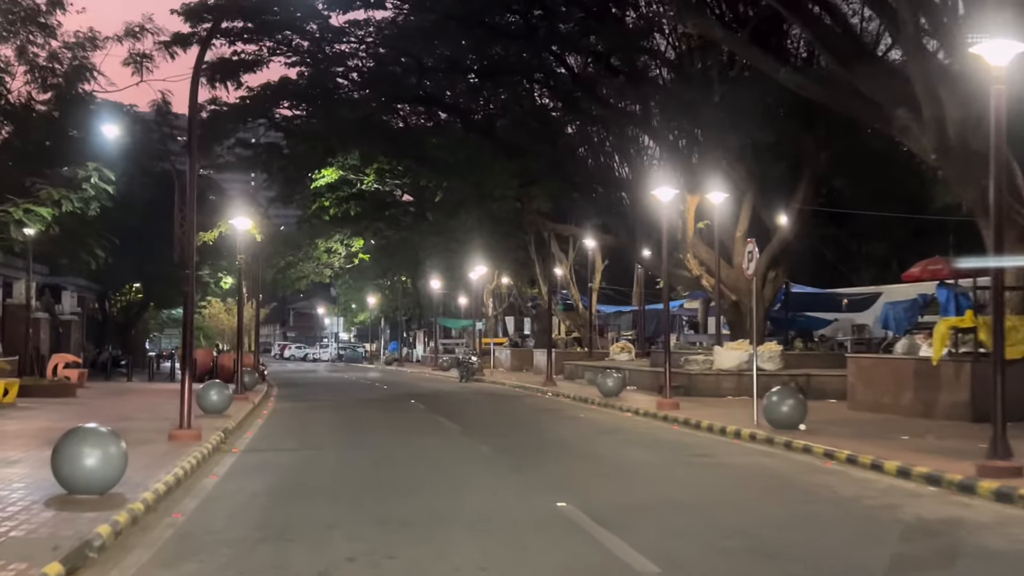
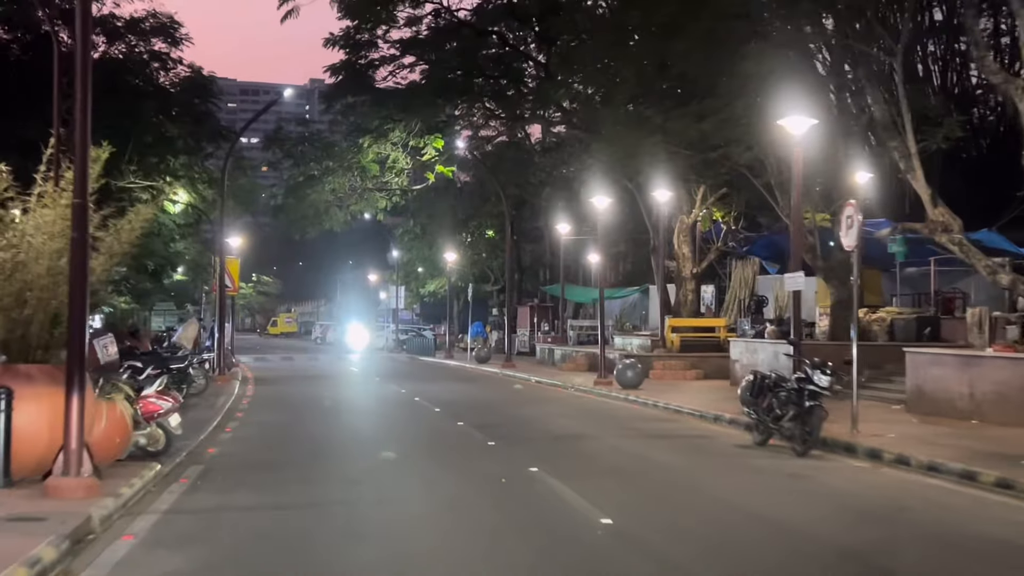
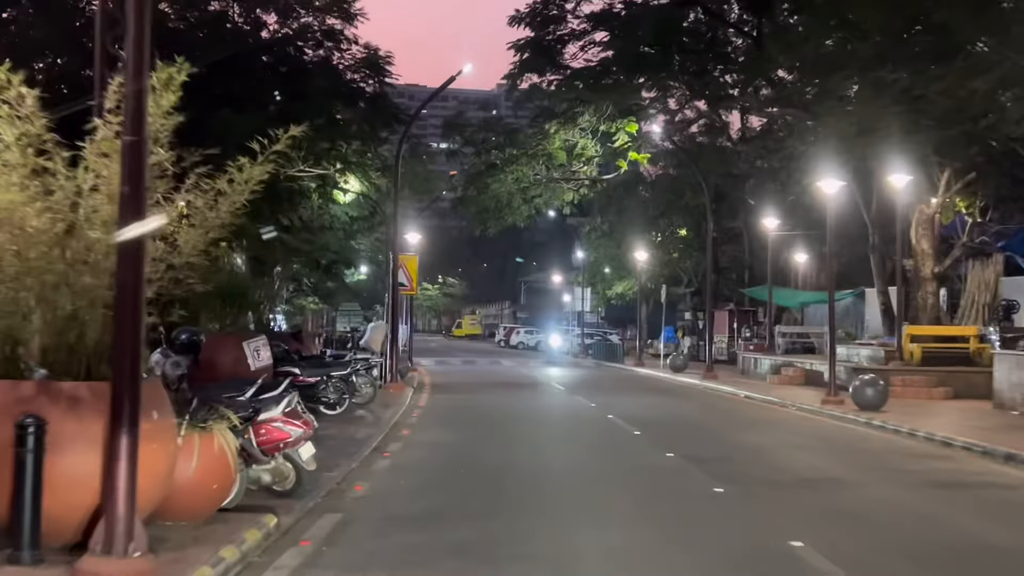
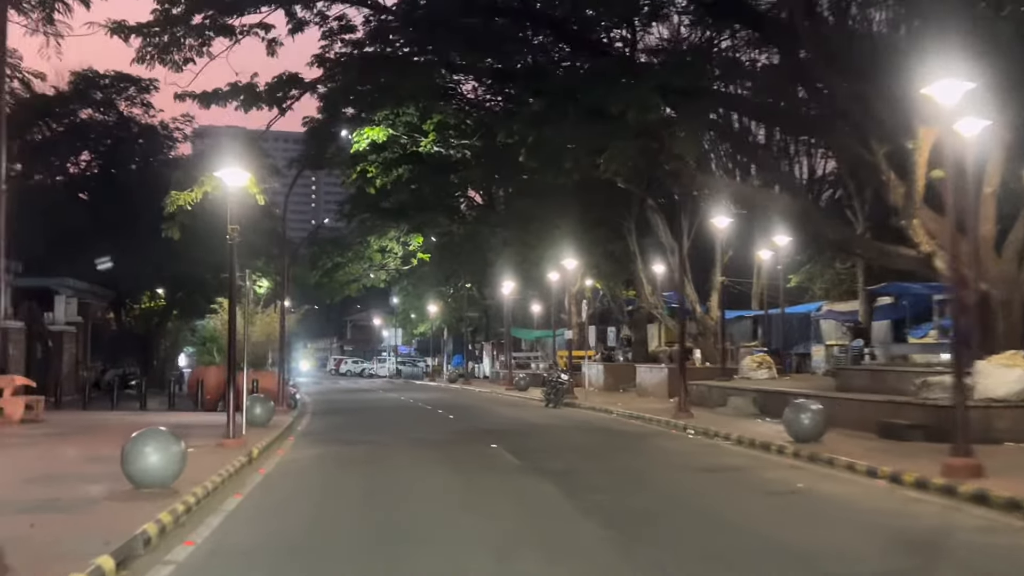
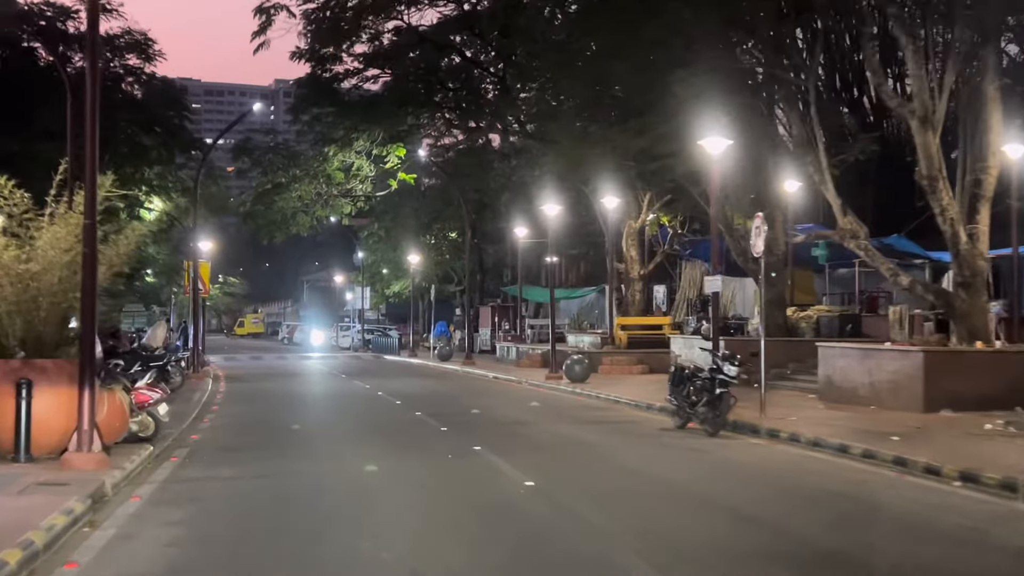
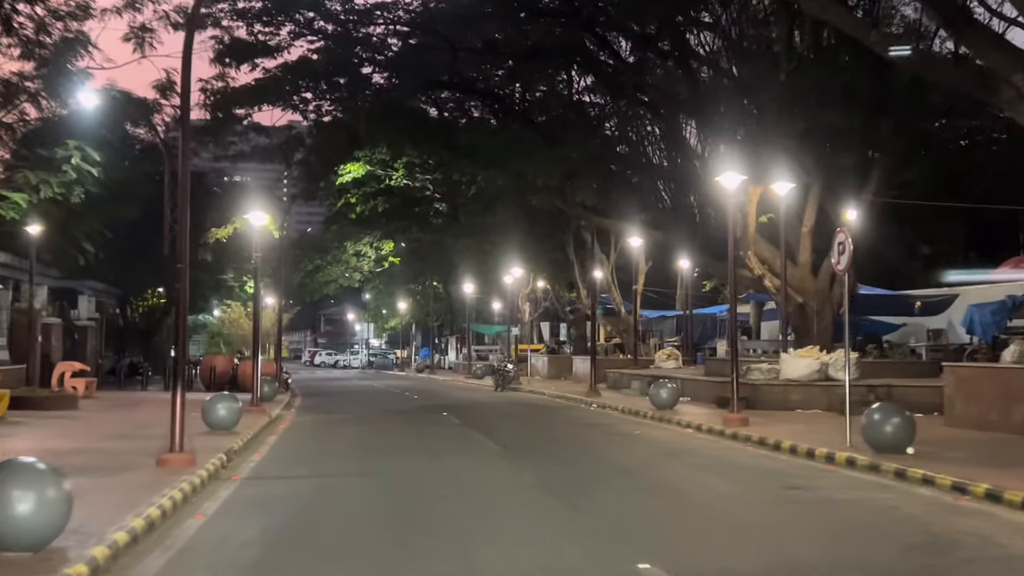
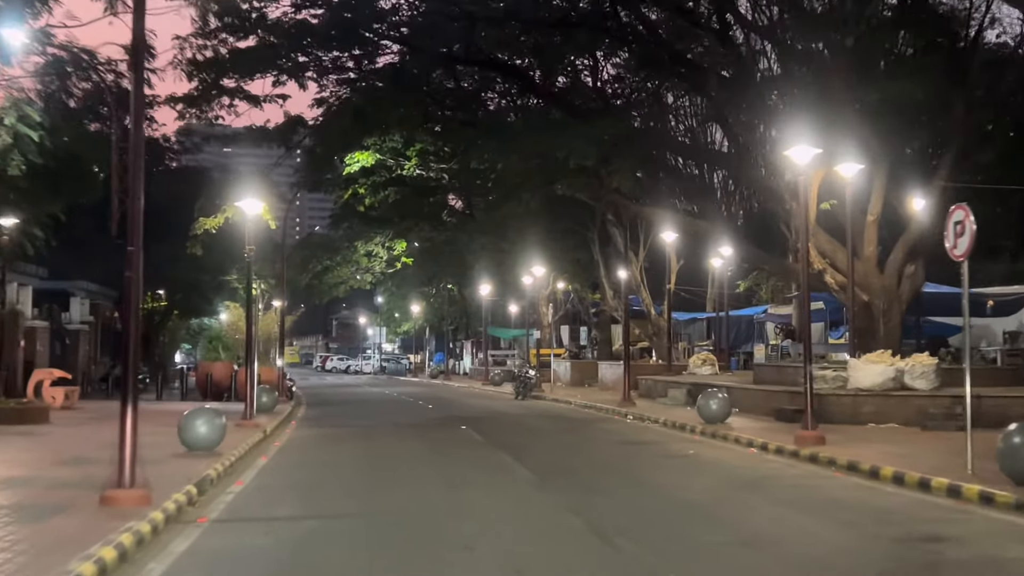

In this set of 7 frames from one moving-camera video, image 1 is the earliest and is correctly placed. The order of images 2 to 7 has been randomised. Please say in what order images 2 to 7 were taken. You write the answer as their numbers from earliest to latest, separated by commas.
6, 7, 4, 5, 2, 3
